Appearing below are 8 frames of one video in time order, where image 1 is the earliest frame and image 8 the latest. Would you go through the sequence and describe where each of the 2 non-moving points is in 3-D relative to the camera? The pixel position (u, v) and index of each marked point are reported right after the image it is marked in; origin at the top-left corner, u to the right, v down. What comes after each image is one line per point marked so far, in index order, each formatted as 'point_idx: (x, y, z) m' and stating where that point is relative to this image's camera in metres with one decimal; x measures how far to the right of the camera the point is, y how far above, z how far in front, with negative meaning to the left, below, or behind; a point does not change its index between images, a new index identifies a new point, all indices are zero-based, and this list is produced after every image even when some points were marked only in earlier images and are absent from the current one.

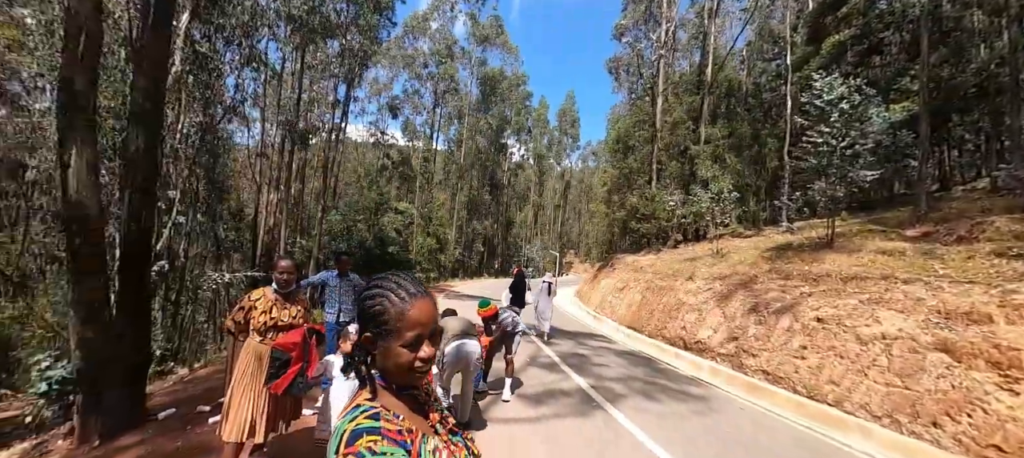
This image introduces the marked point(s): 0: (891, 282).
0: (+8.2, -1.1, +8.5) m
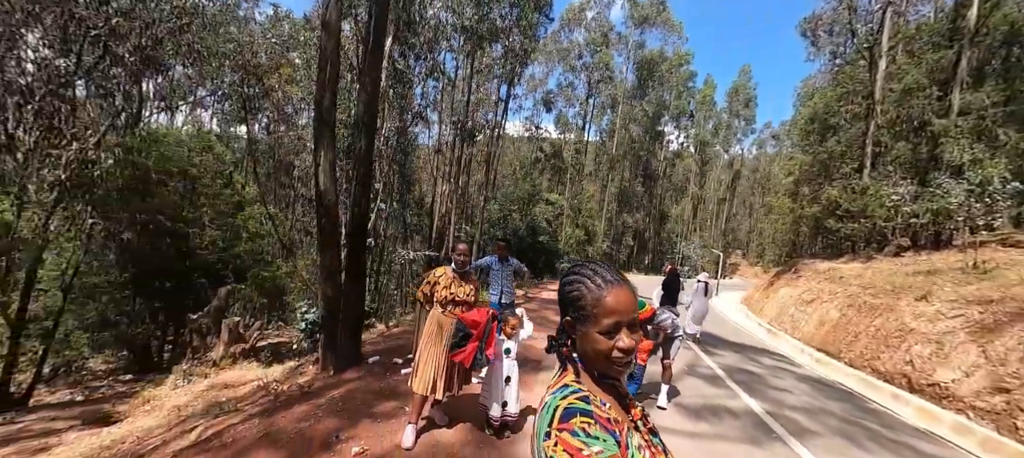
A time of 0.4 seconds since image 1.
0: (+10.8, -1.4, +5.1) m
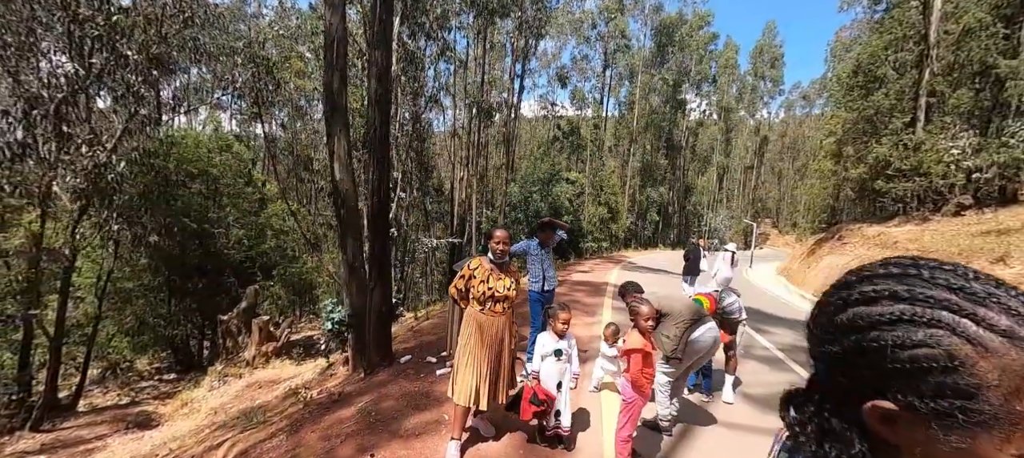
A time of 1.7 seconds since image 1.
0: (+11.3, -0.6, +4.1) m
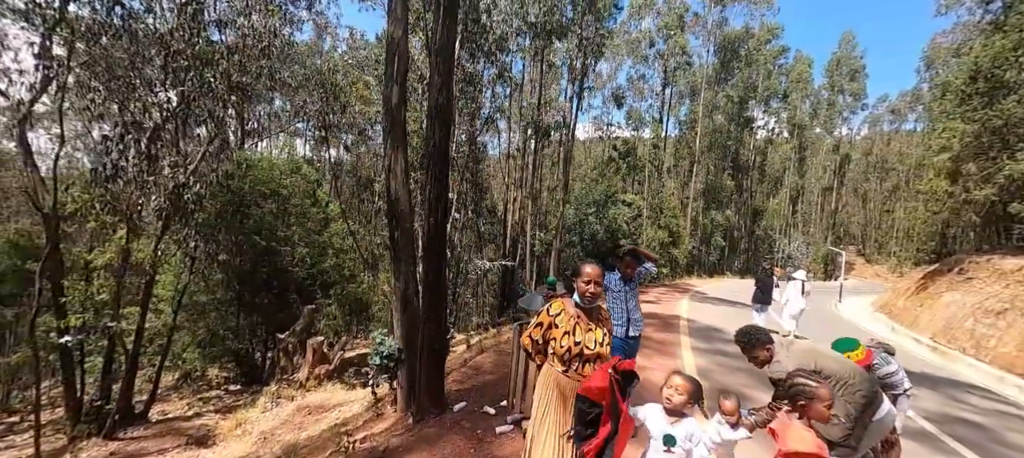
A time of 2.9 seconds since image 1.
0: (+11.8, -1.0, +1.9) m
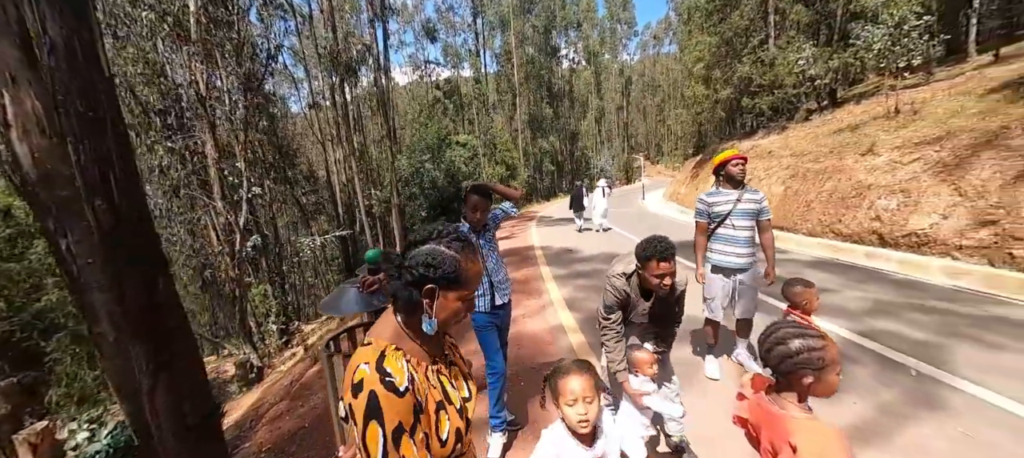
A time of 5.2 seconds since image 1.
0: (+10.3, +1.8, +4.8) m
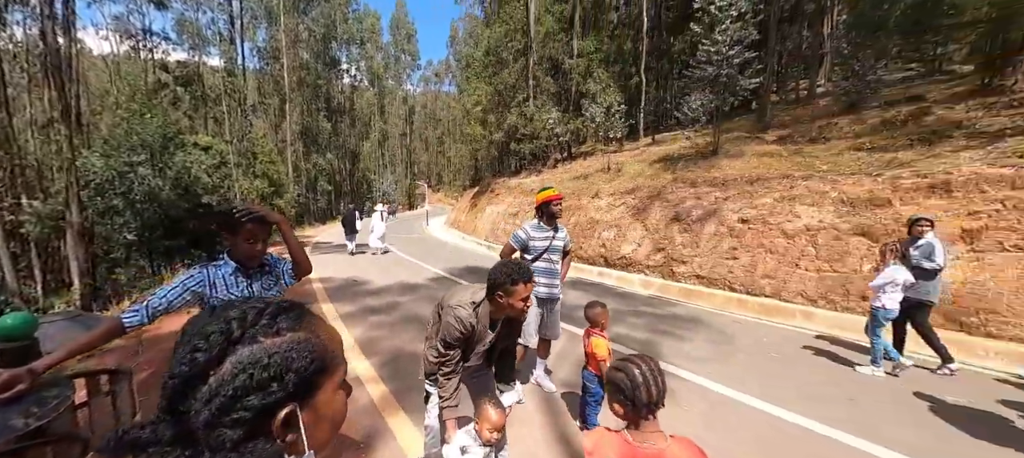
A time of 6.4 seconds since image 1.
0: (+6.7, +1.2, +9.6) m
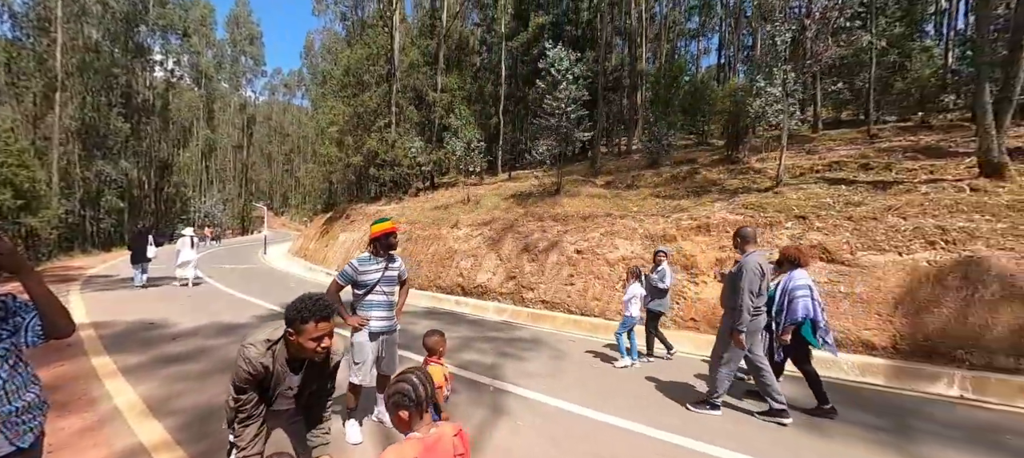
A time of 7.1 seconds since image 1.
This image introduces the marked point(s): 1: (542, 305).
0: (+3.0, +0.3, +11.7) m
1: (+0.8, -1.9, +10.2) m
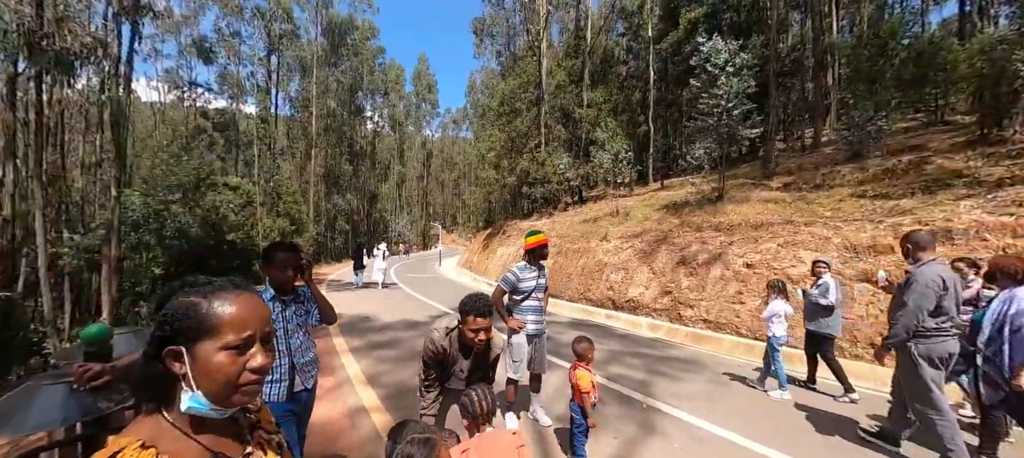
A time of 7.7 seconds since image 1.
0: (+6.9, +0.1, +9.8) m
1: (+4.4, -2.2, +9.1) m
